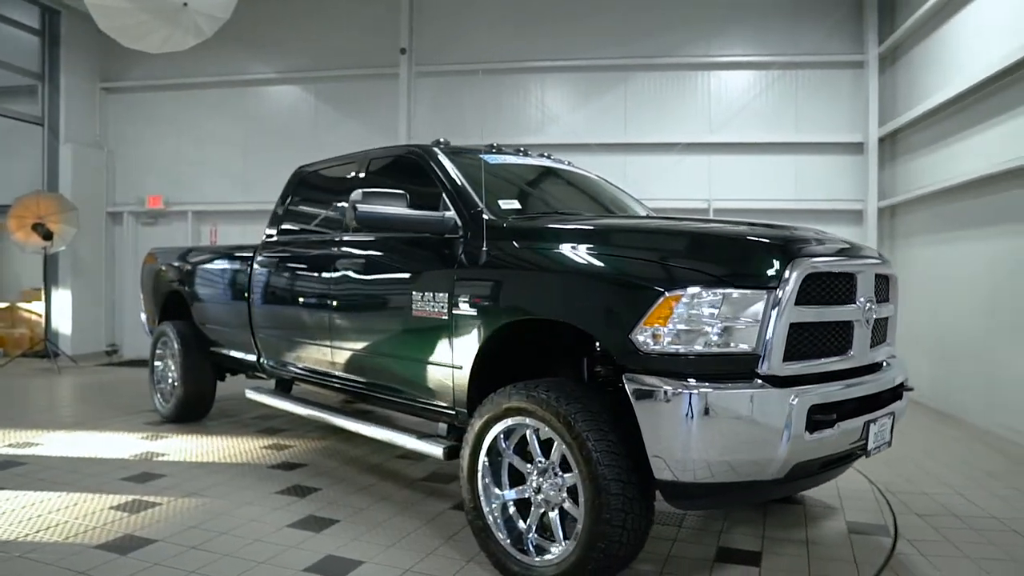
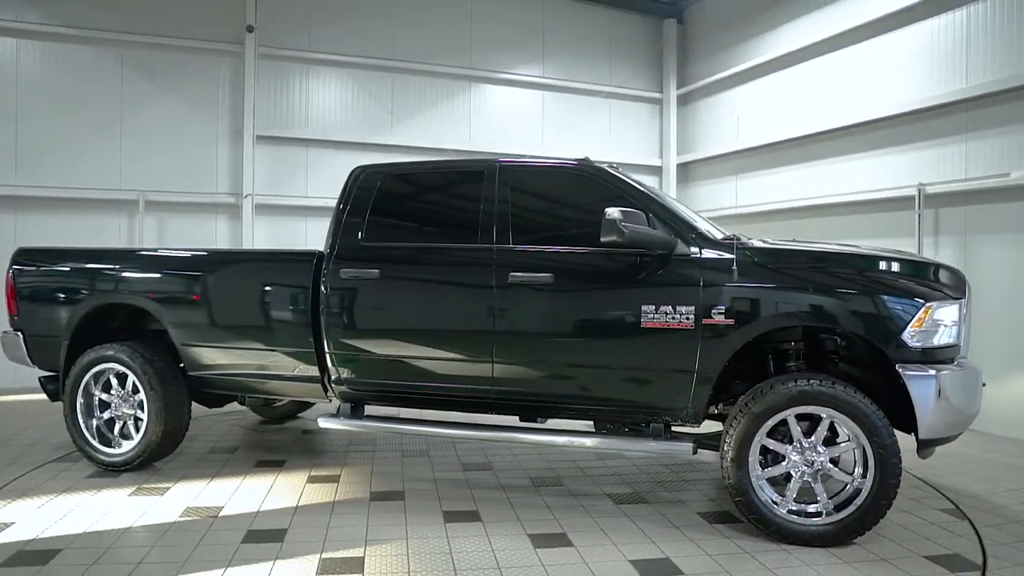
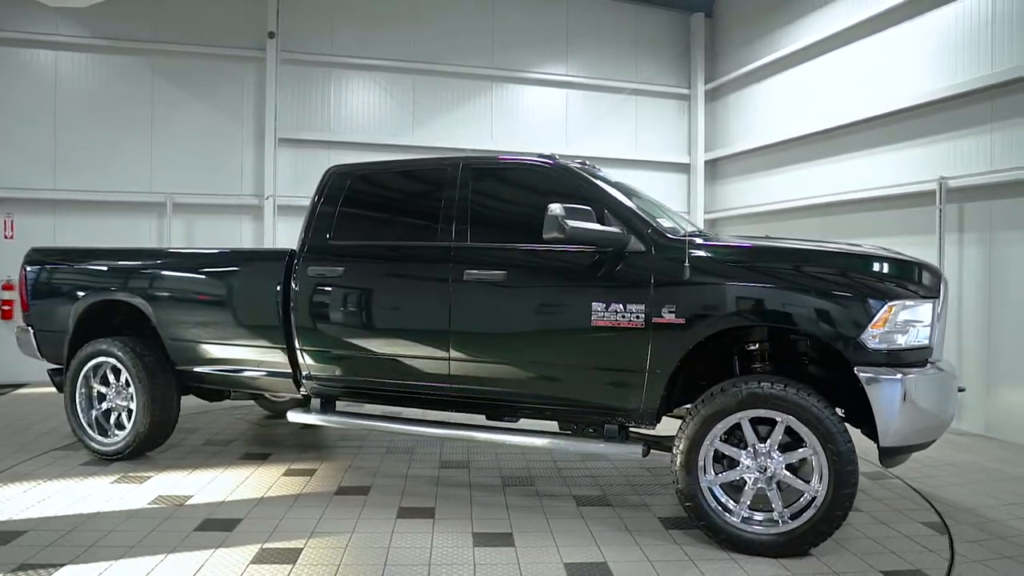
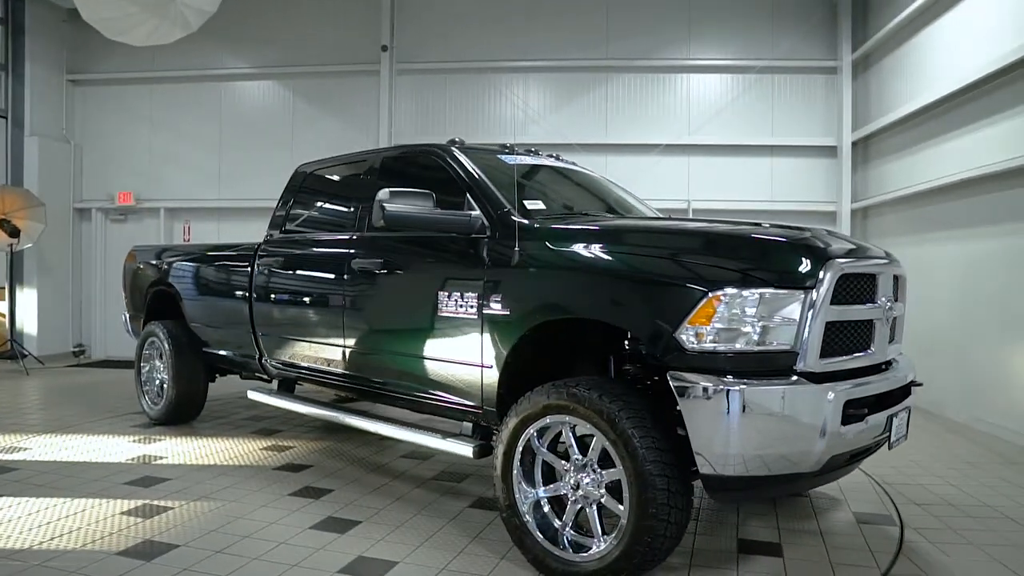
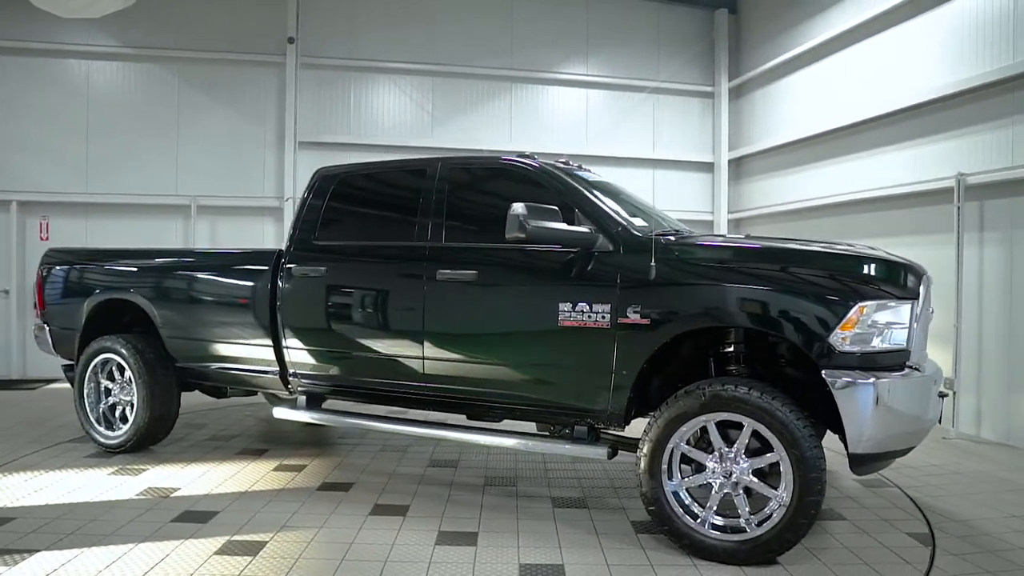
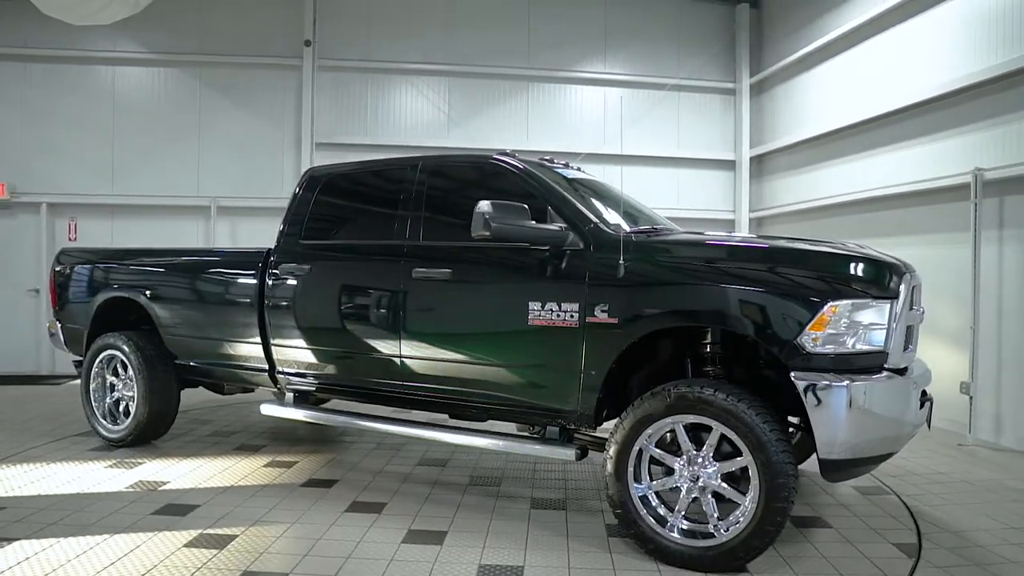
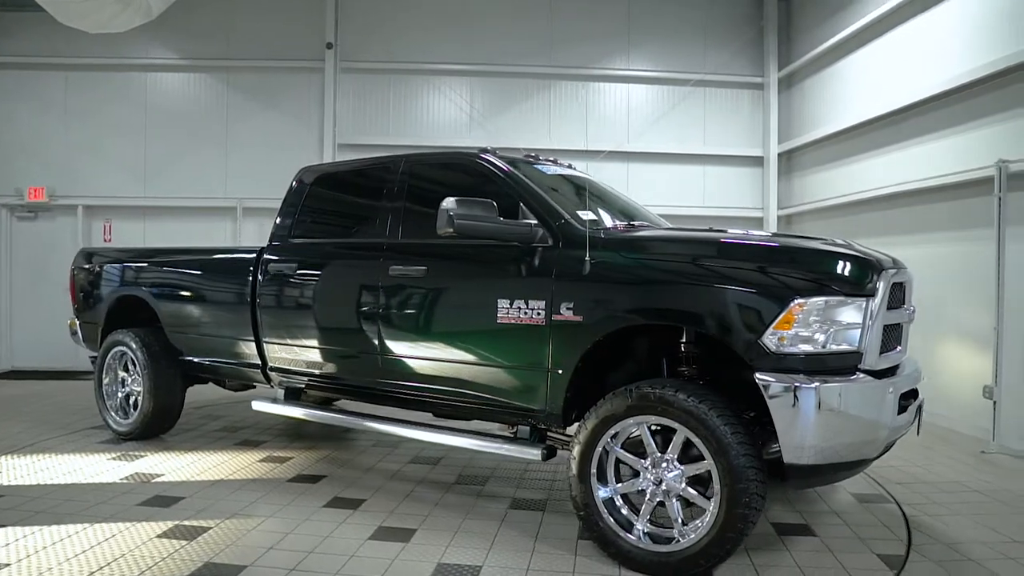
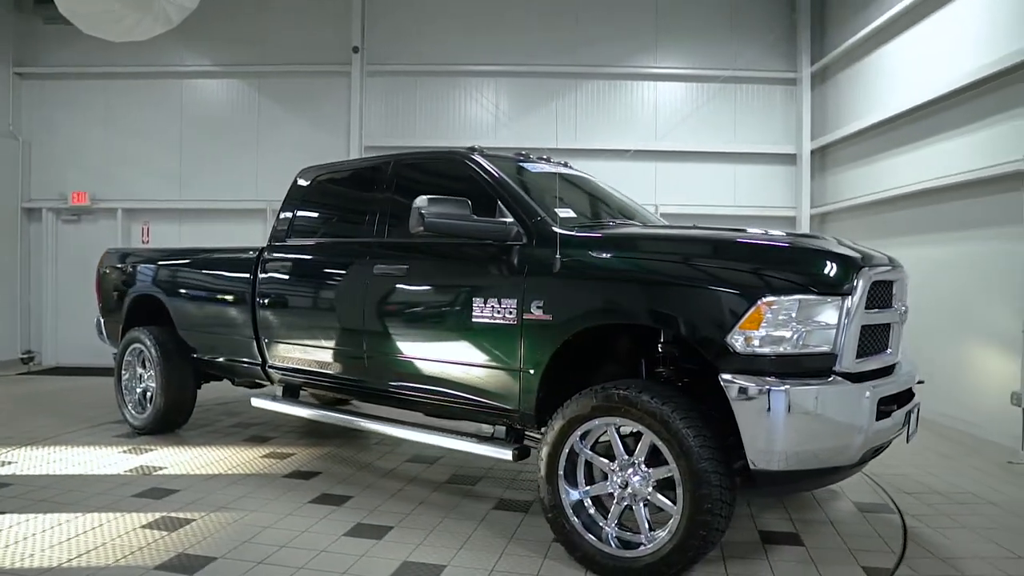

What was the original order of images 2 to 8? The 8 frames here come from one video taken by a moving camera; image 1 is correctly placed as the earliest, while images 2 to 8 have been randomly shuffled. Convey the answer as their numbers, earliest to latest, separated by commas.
4, 8, 7, 6, 5, 3, 2
